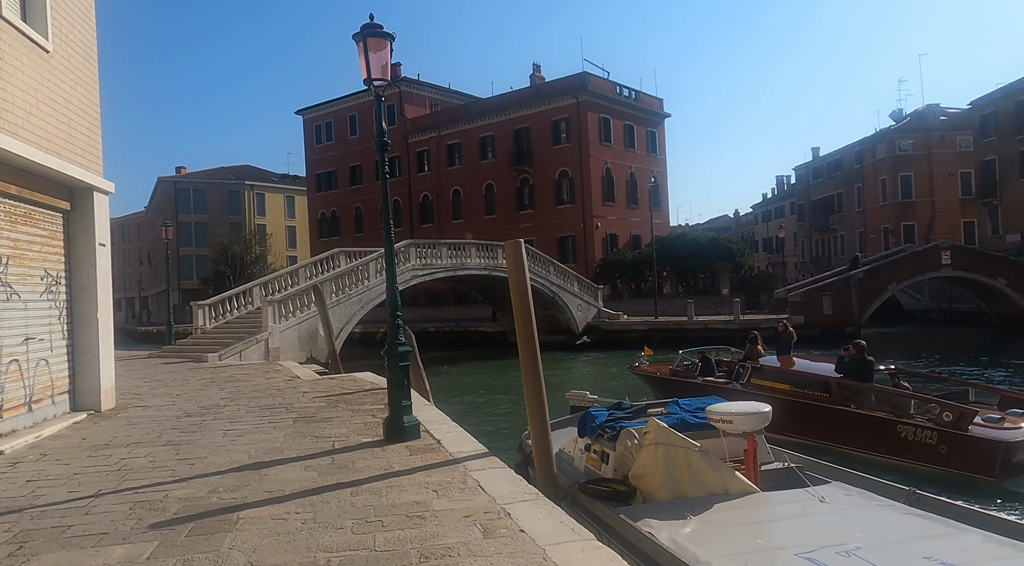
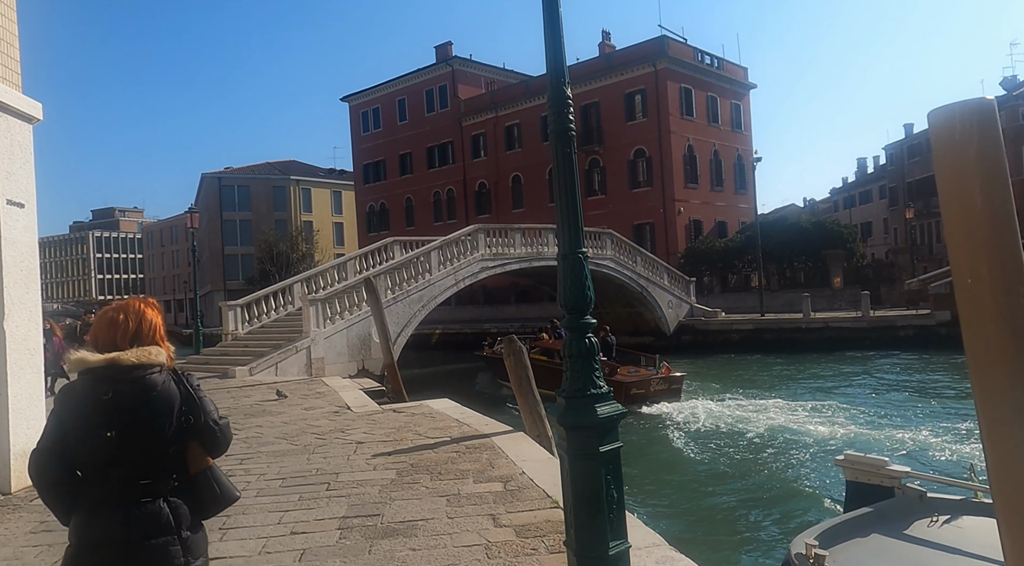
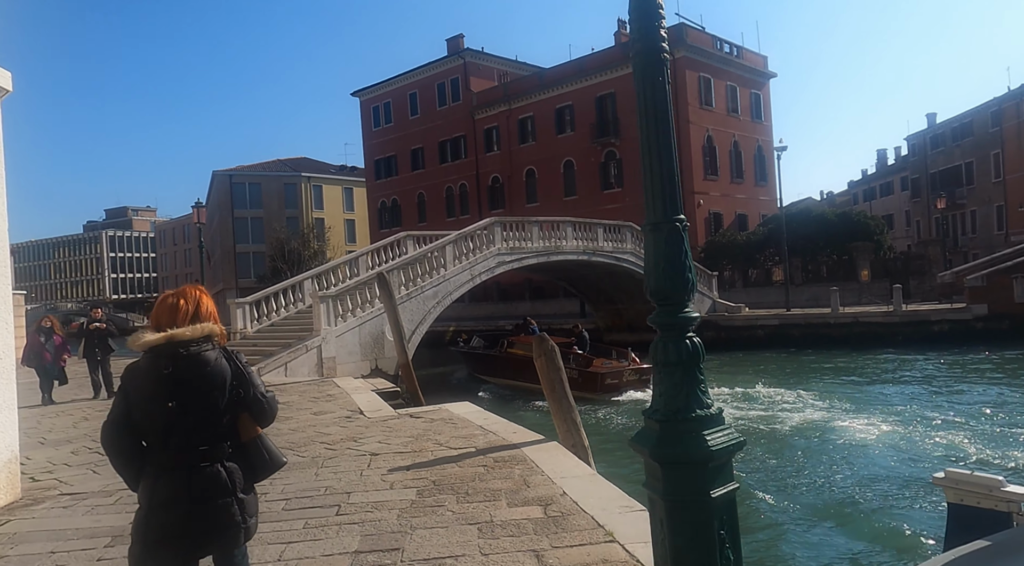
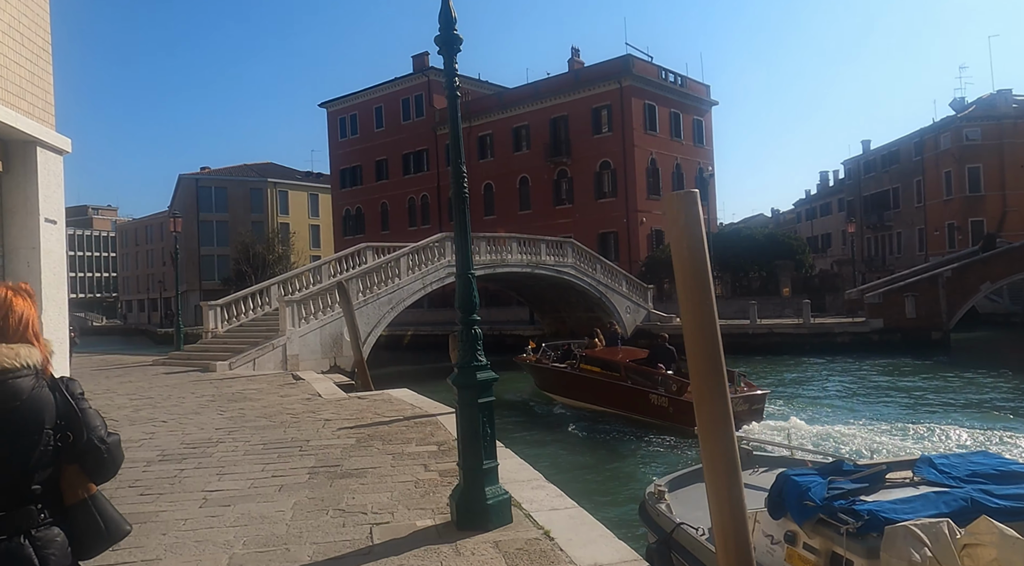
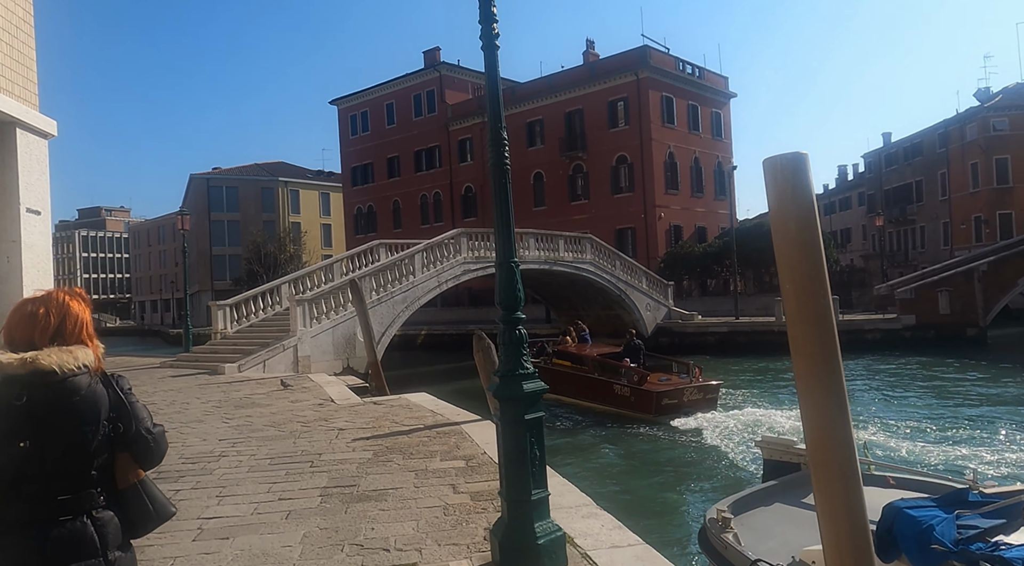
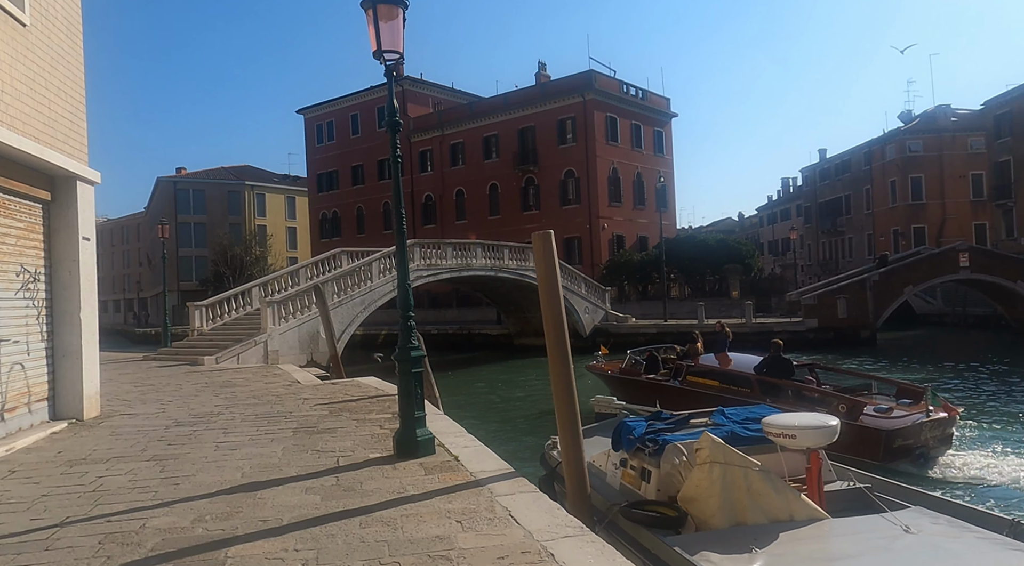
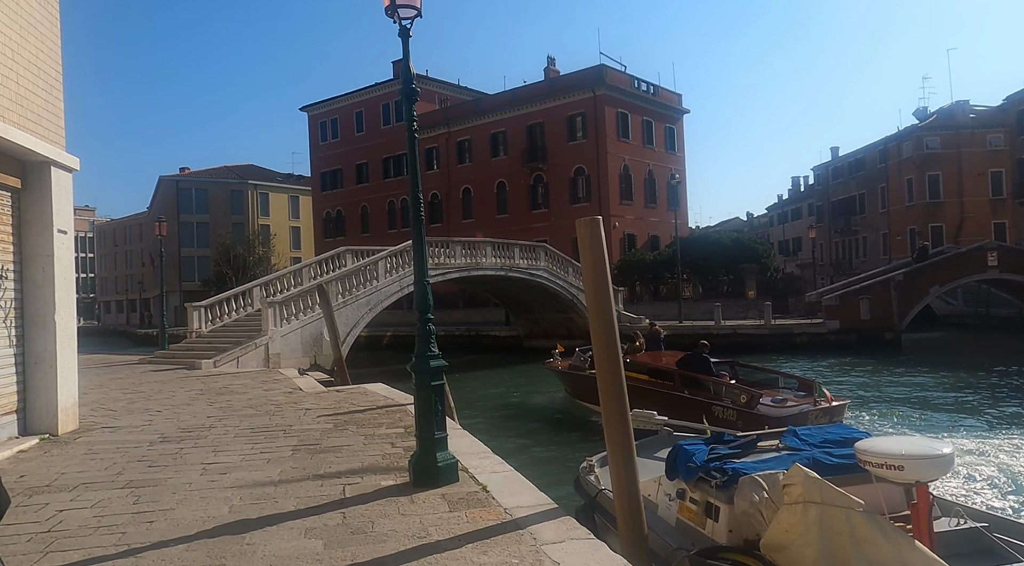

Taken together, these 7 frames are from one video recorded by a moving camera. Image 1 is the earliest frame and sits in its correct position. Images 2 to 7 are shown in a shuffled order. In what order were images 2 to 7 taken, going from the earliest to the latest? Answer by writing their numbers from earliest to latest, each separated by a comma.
6, 7, 4, 5, 2, 3
